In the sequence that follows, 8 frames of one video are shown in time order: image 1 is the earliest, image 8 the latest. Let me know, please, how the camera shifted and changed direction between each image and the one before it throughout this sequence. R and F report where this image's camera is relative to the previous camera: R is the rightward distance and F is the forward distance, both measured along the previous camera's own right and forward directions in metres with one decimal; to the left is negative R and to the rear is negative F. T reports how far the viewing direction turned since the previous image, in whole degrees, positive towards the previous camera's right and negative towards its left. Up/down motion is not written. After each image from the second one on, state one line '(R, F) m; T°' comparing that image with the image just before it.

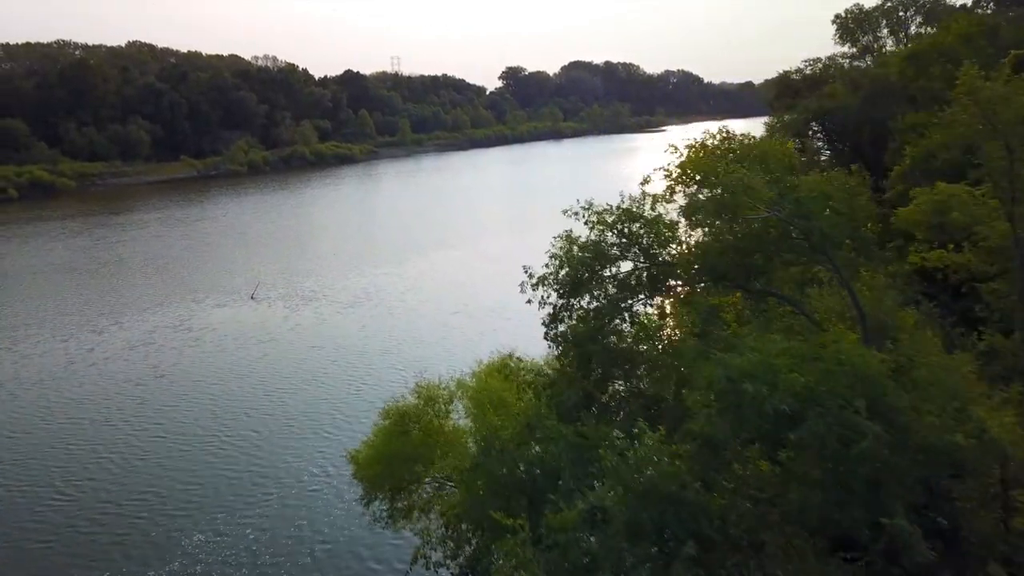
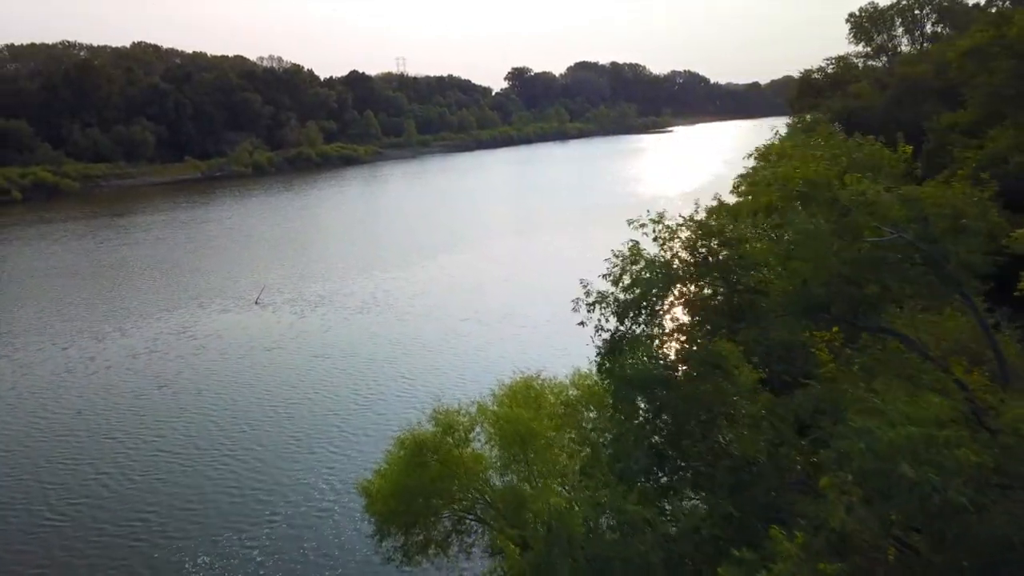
(-0.2, +0.7) m; 0°
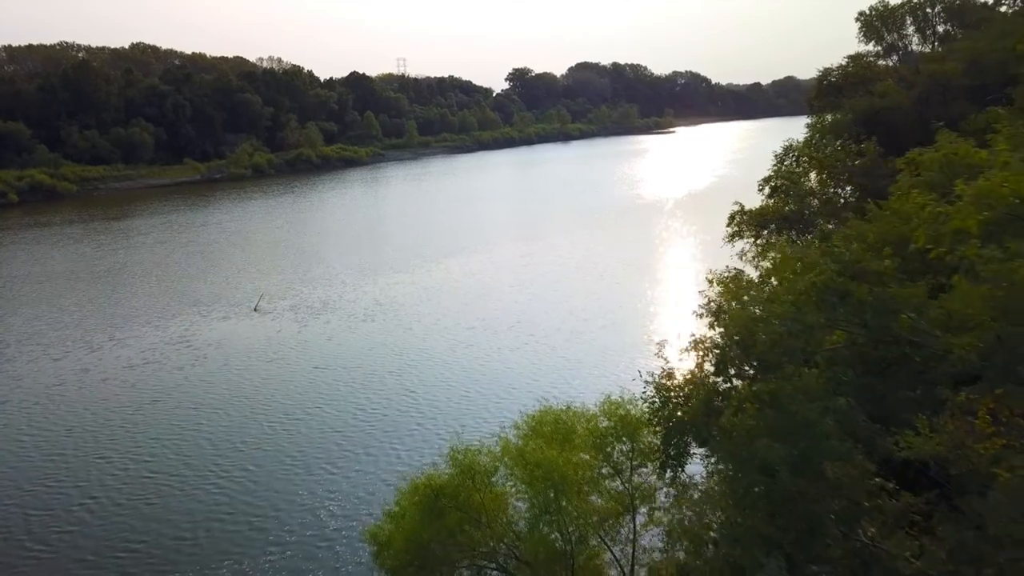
(-0.2, +0.9) m; 0°
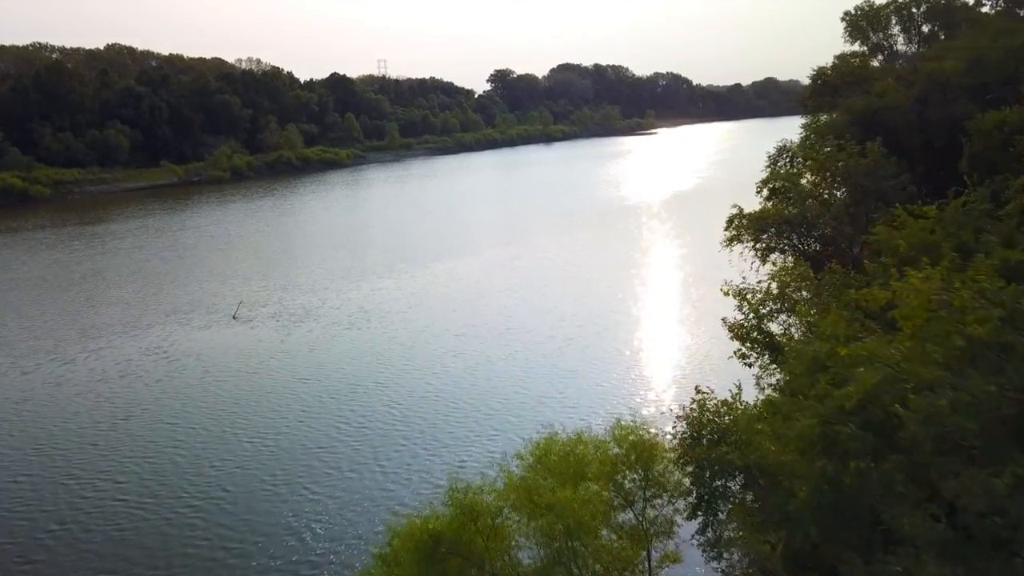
(-0.2, +0.7) m; +1°
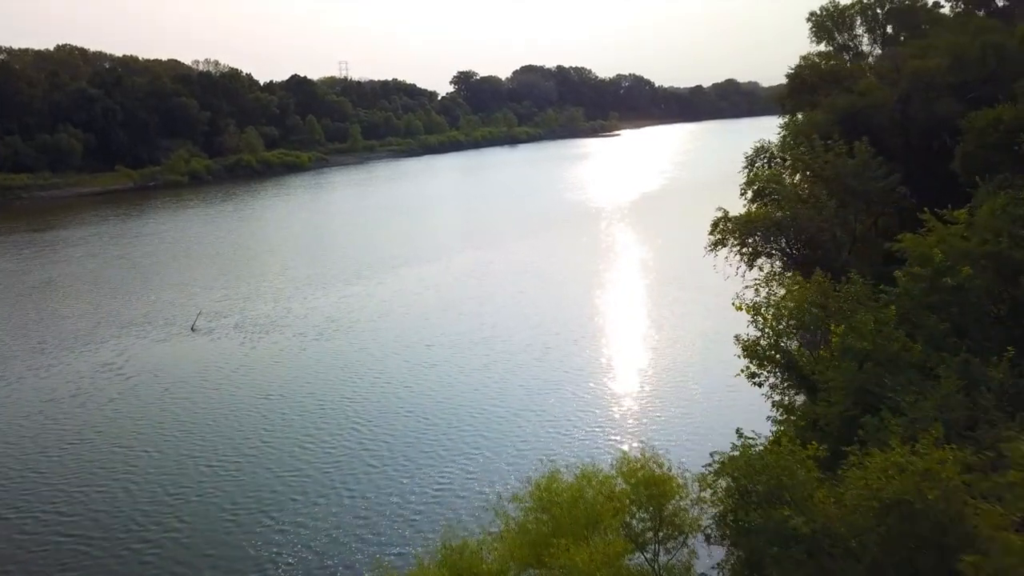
(-0.2, +0.8) m; +2°
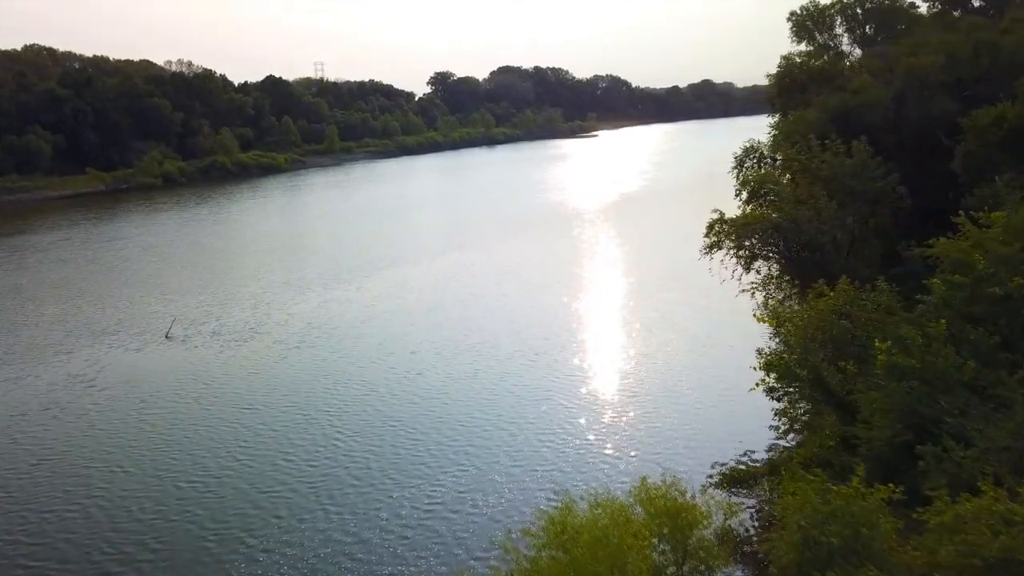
(-0.2, +0.6) m; +2°
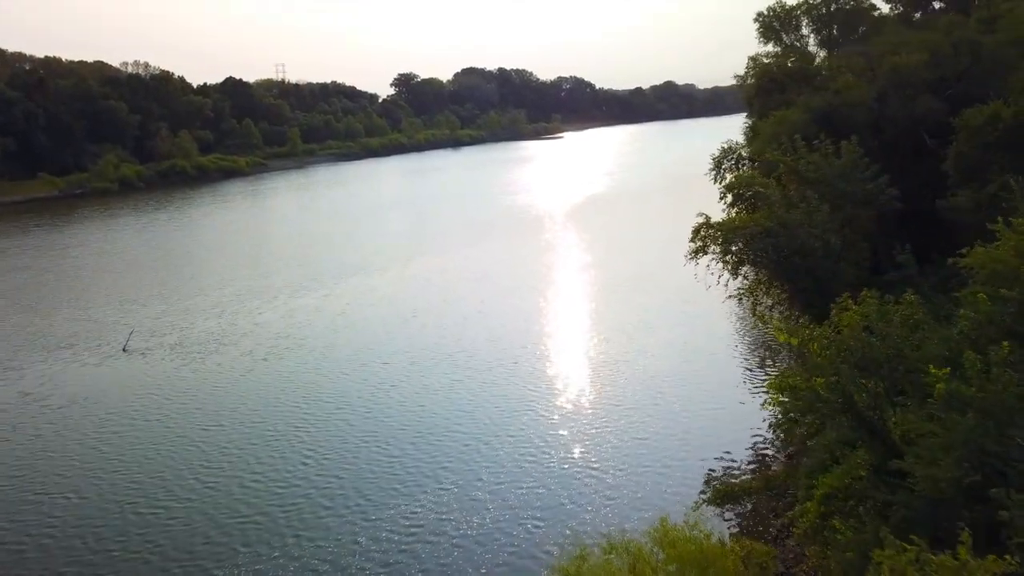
(-0.3, +0.7) m; +2°
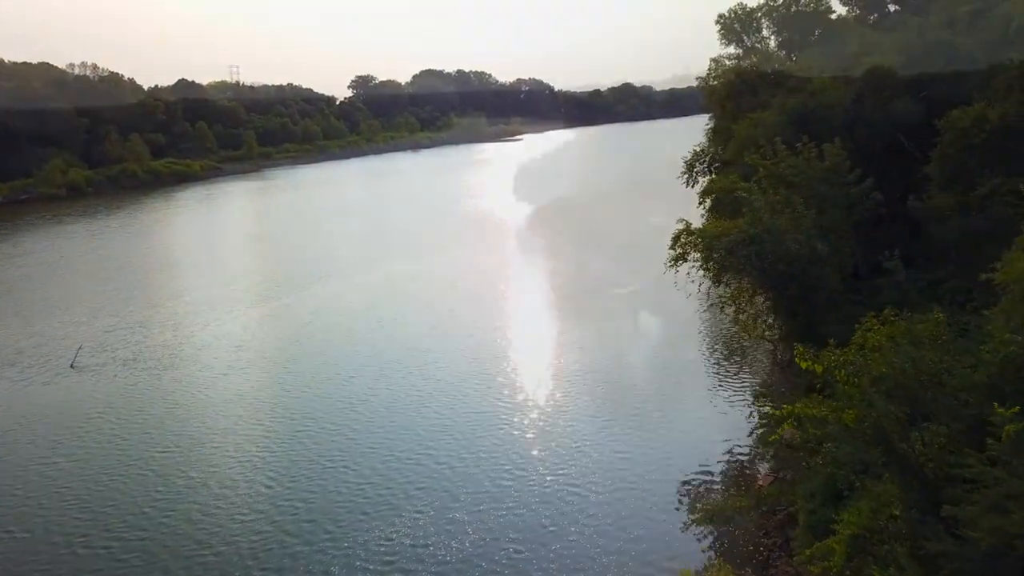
(-0.2, +0.7) m; +3°
